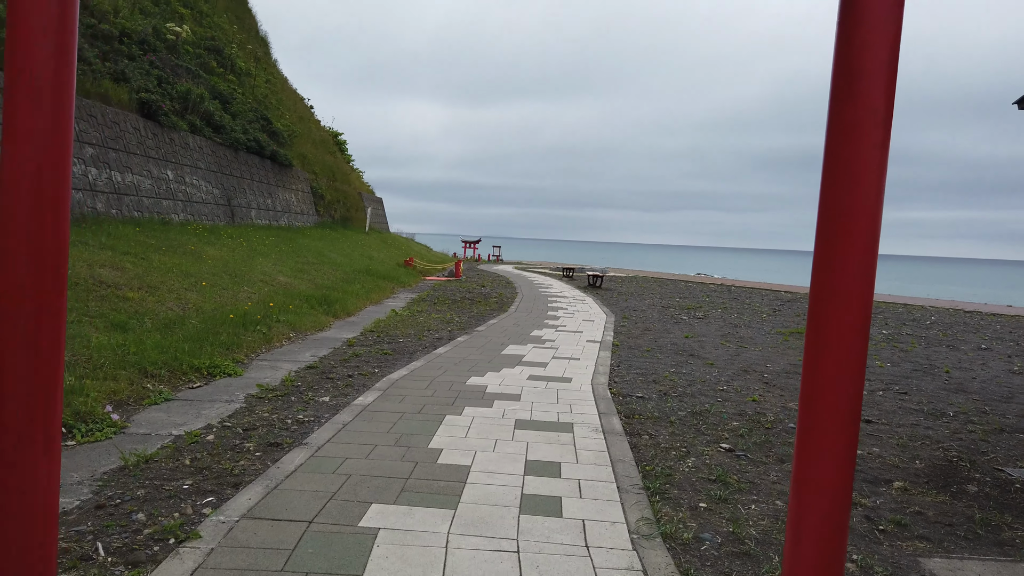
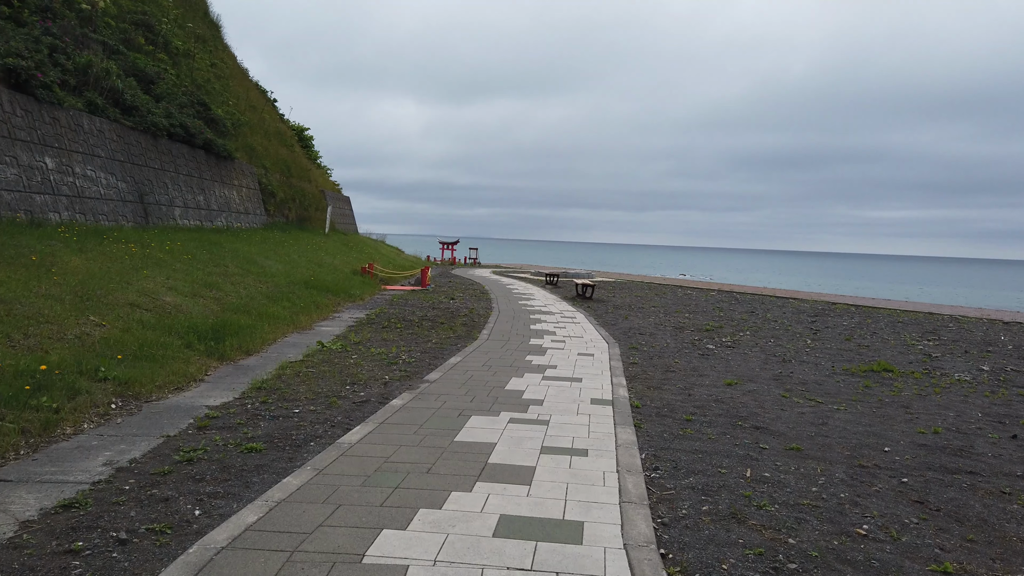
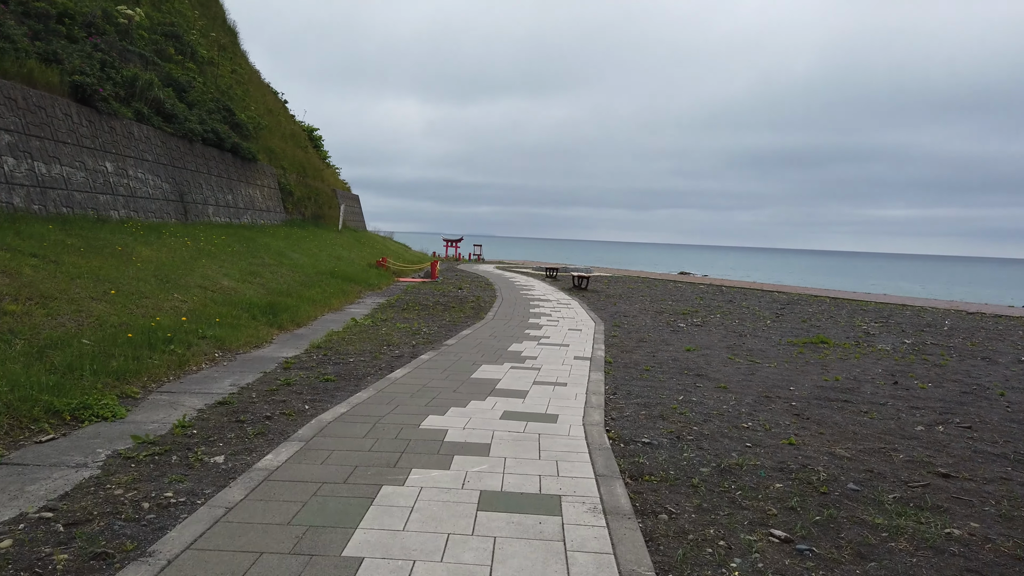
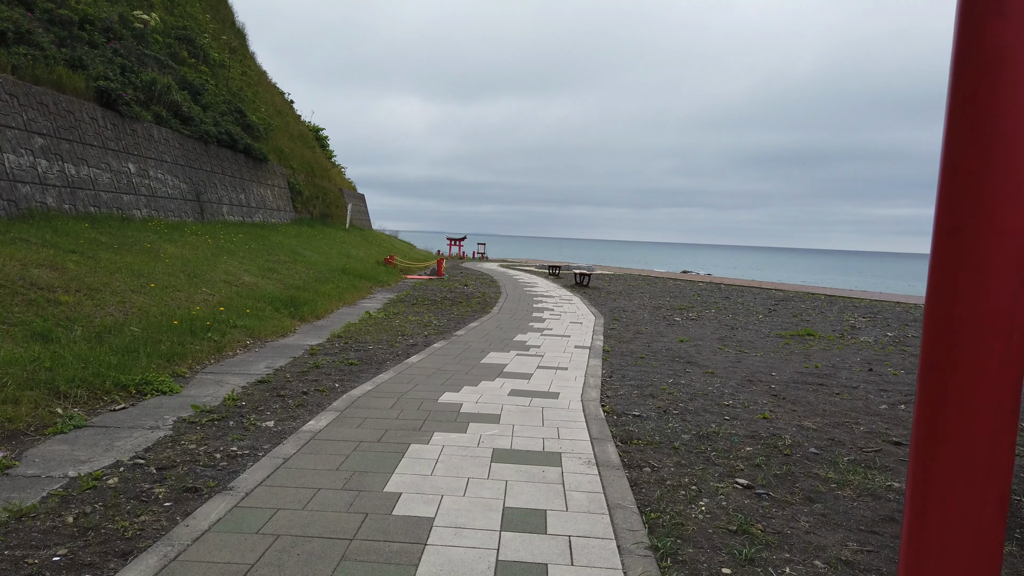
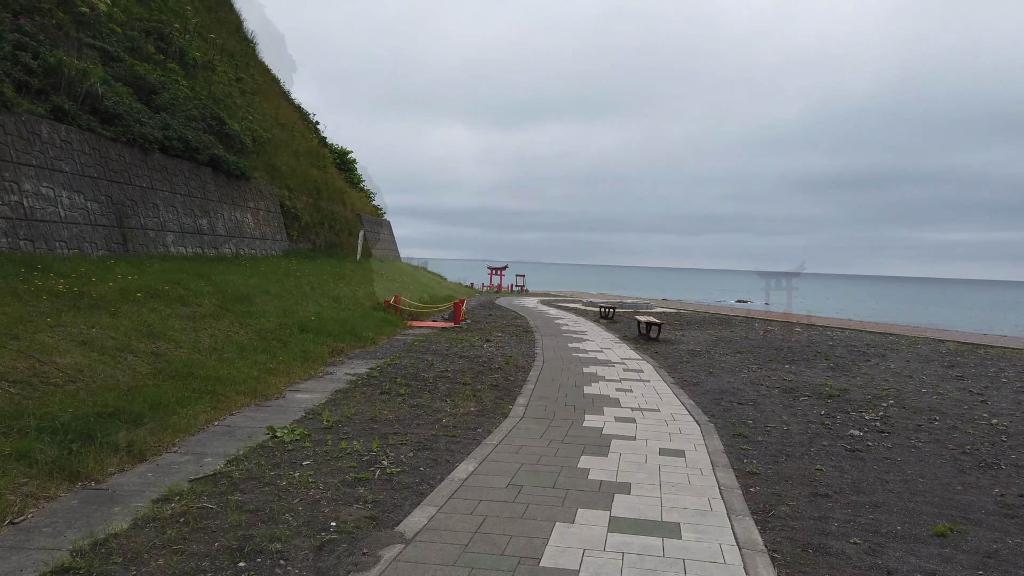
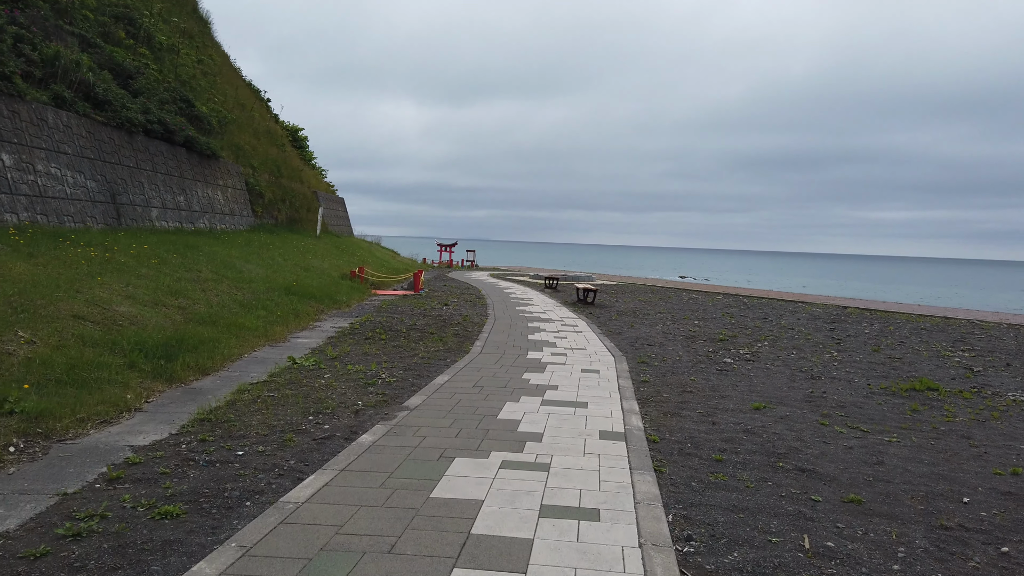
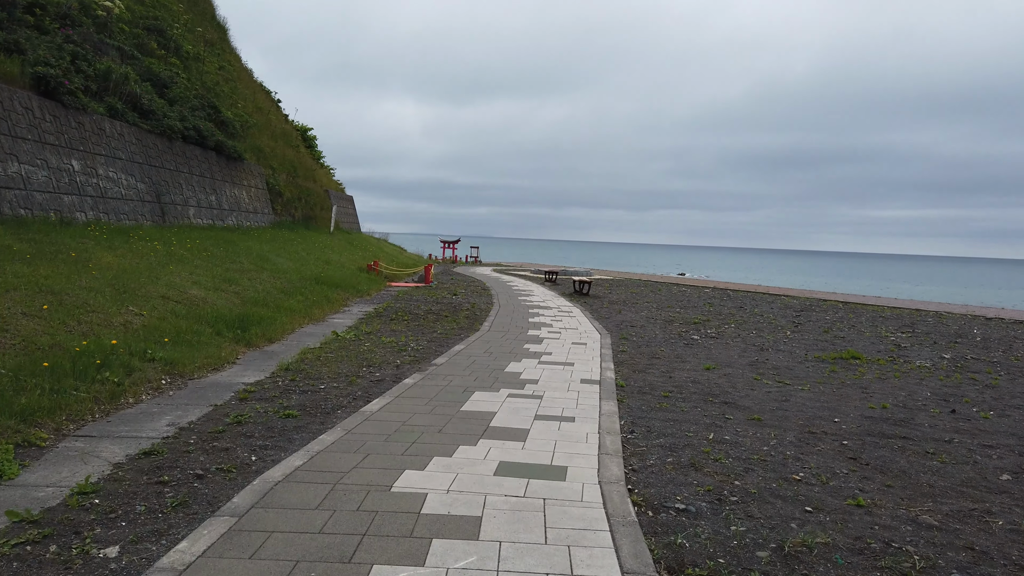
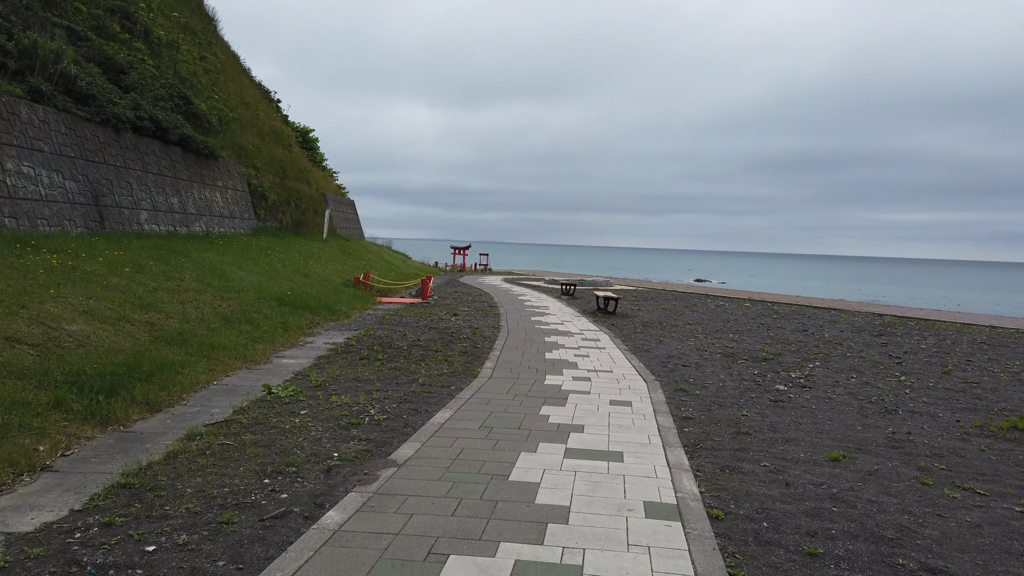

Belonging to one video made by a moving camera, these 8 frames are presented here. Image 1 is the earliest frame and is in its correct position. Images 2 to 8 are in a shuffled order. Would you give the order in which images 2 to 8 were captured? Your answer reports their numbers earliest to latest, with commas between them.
4, 3, 7, 2, 6, 8, 5
